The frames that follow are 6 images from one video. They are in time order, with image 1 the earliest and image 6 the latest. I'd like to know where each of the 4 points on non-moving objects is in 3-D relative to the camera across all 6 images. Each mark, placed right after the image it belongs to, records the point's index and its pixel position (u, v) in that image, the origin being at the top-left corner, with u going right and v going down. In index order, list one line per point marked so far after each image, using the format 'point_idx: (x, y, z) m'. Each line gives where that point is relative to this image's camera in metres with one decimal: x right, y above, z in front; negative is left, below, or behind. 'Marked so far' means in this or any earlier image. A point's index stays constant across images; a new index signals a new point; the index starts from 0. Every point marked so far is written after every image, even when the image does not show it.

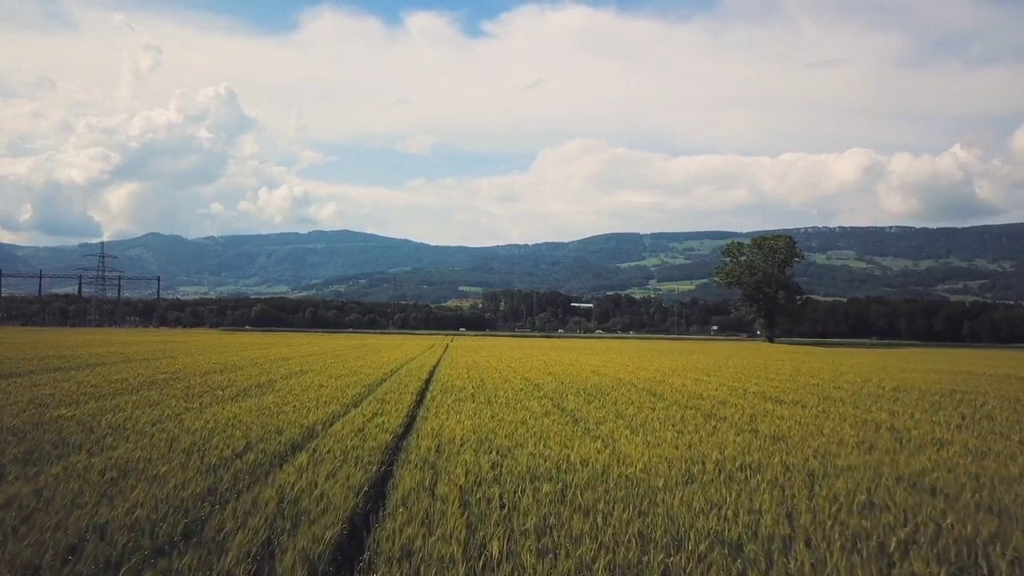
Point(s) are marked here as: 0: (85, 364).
0: (-12.2, -2.1, +19.9) m
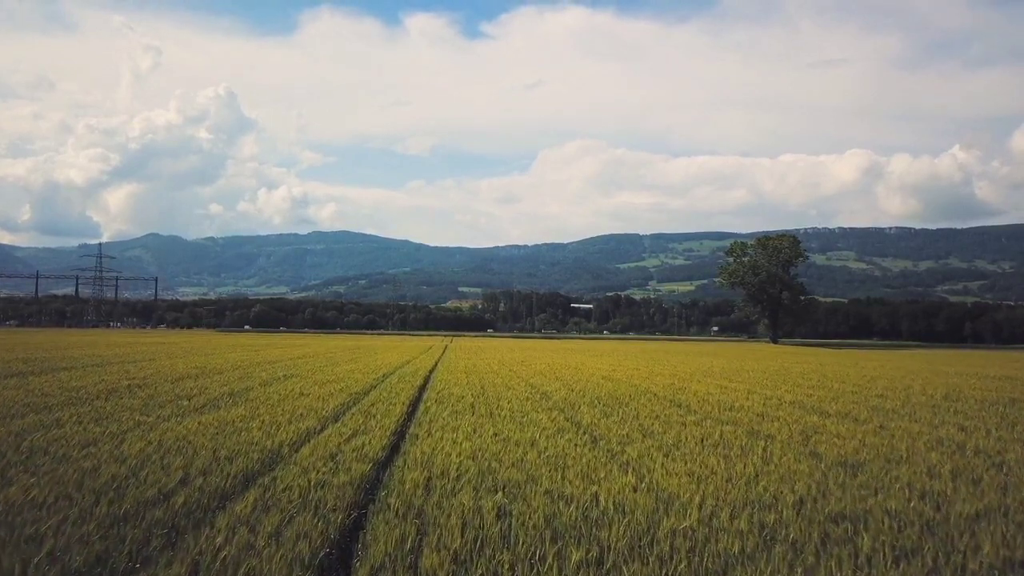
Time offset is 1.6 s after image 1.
0: (-12.2, -2.1, +18.9) m
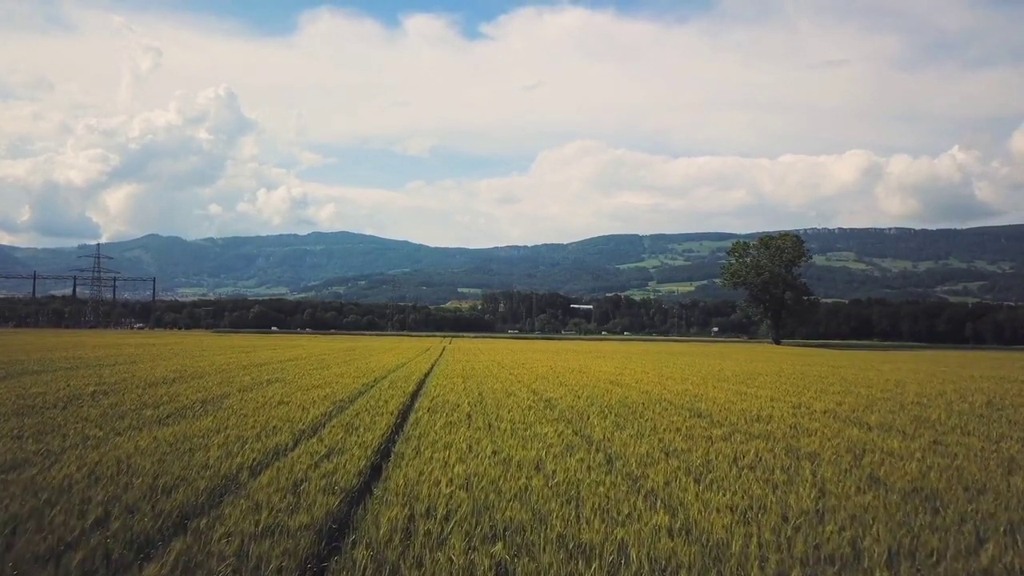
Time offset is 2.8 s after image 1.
0: (-12.2, -2.1, +18.1) m
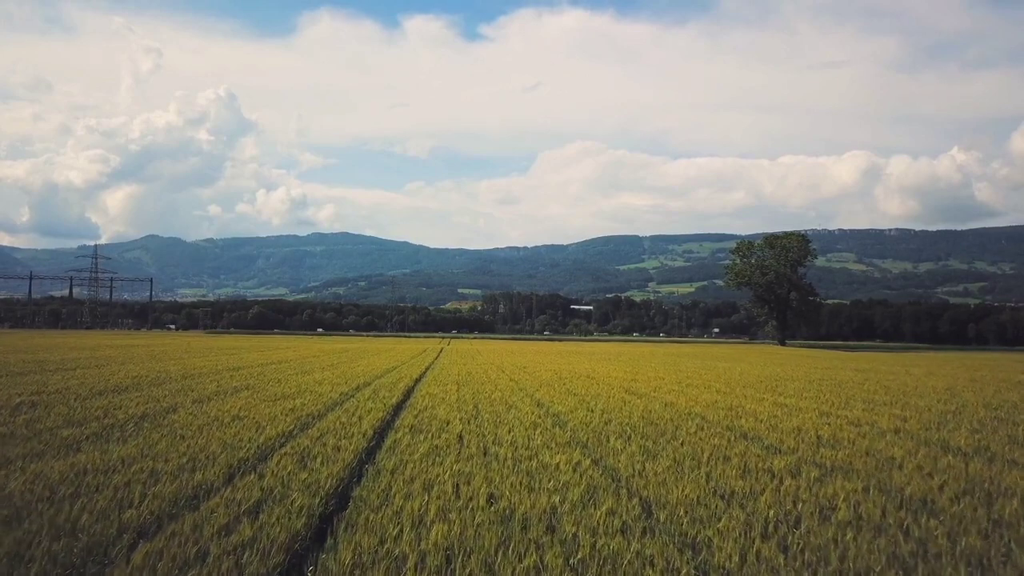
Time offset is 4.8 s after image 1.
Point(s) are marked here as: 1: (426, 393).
0: (-12.2, -2.0, +16.9) m
1: (-2.0, -2.6, +18.2) m
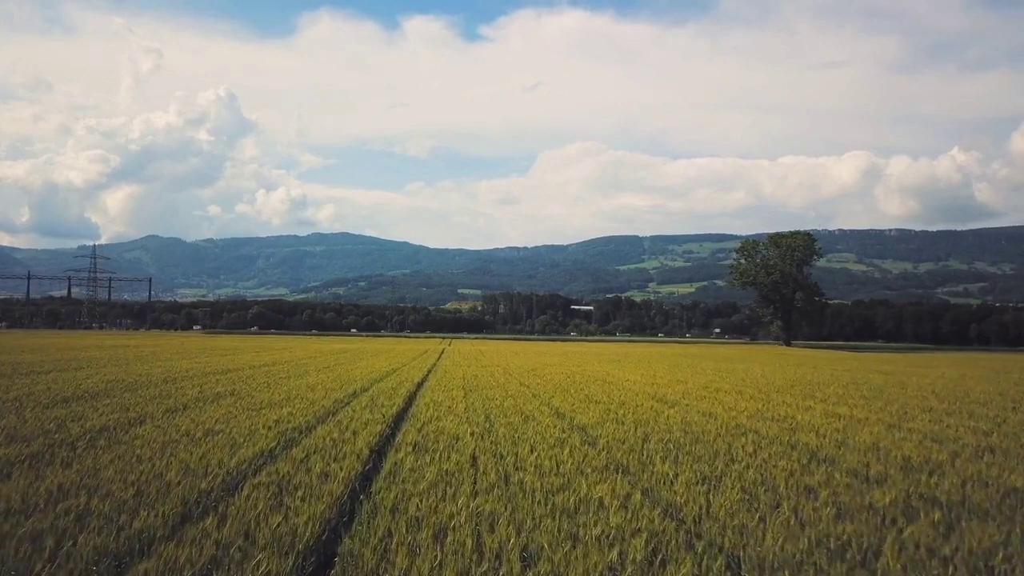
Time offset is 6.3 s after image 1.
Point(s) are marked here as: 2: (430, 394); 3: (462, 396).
0: (-12.0, -2.0, +16.0) m
1: (-1.9, -2.6, +17.3) m
2: (-2.0, -2.7, +18.6) m
3: (-1.3, -2.7, +18.3) m
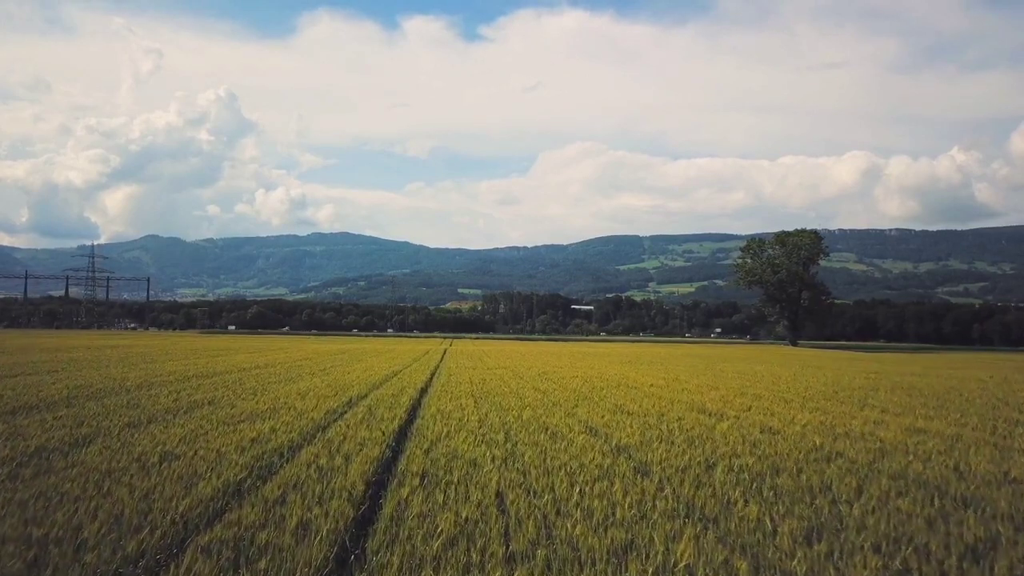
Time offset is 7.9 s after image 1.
0: (-11.9, -1.9, +15.0) m
1: (-1.7, -2.5, +16.3) m
2: (-1.9, -2.7, +17.6) m
3: (-1.1, -2.6, +17.3) m
